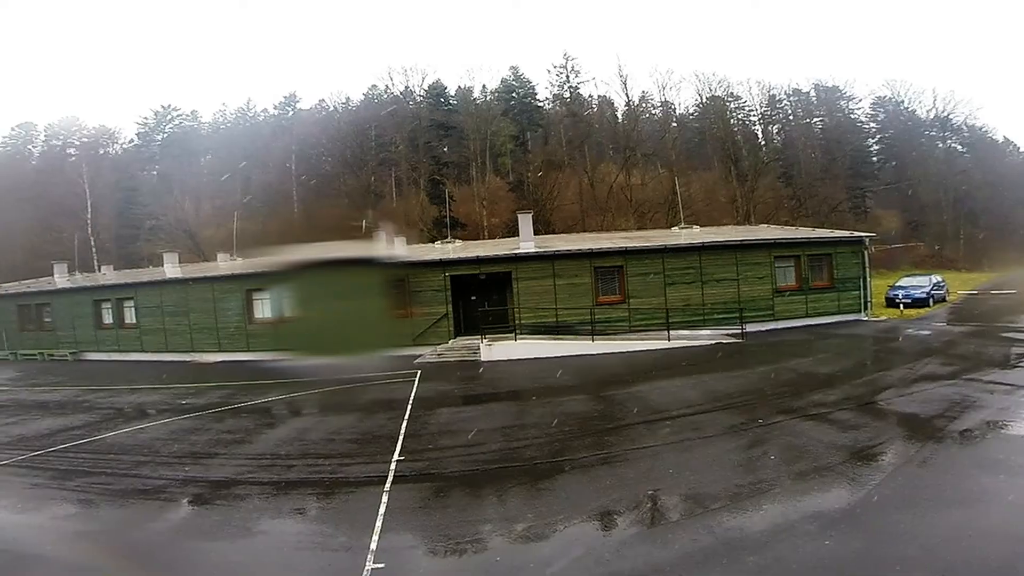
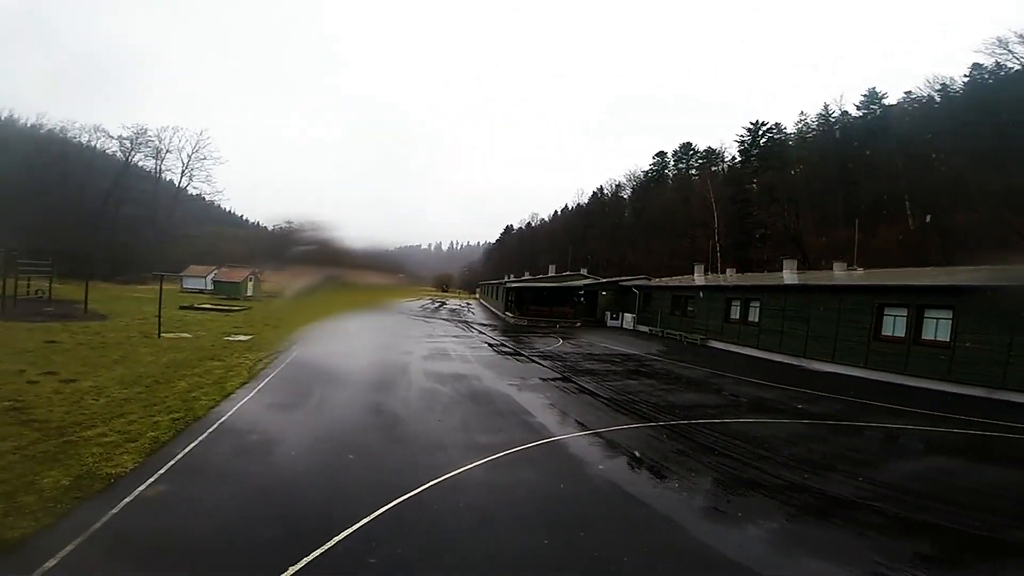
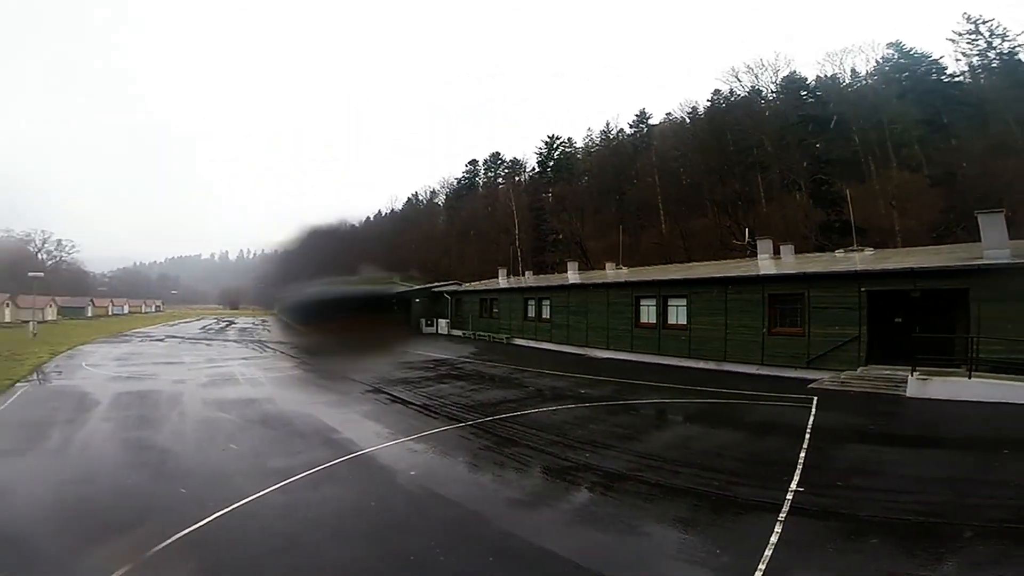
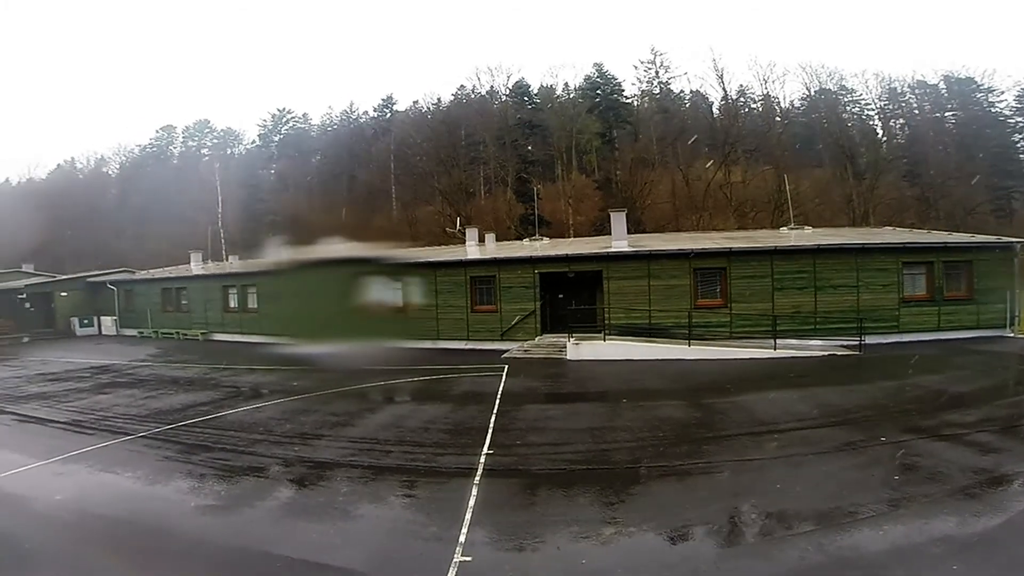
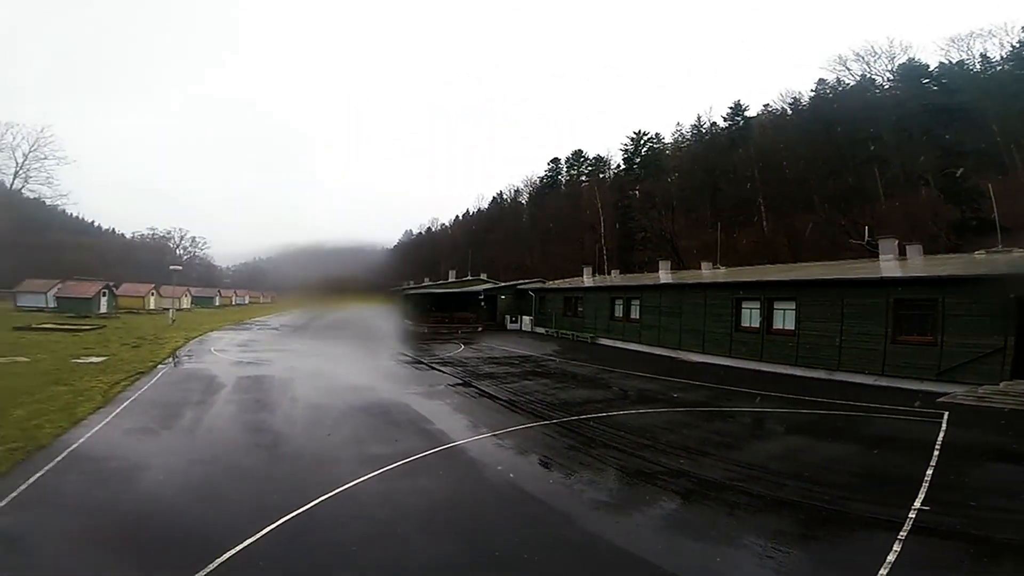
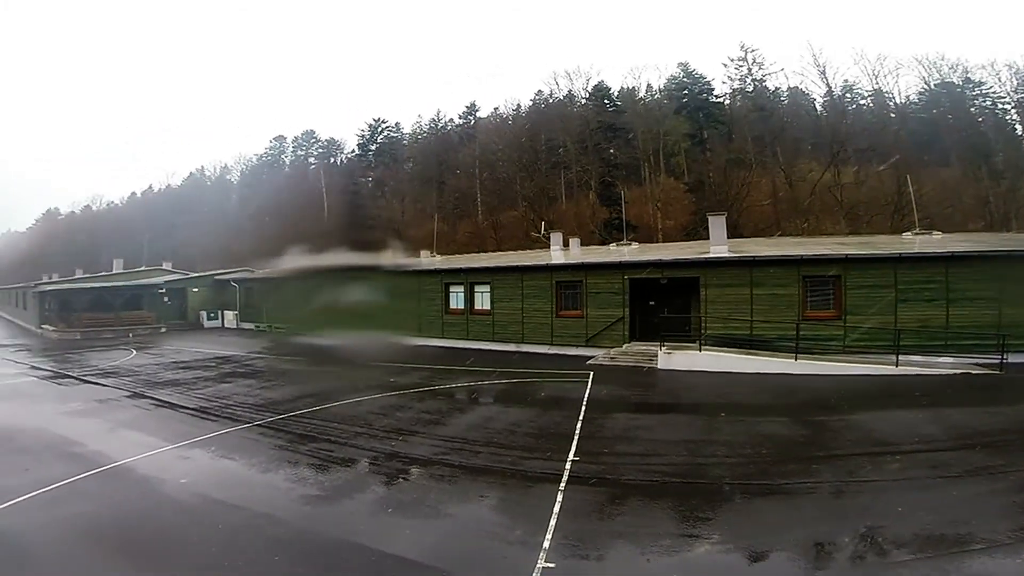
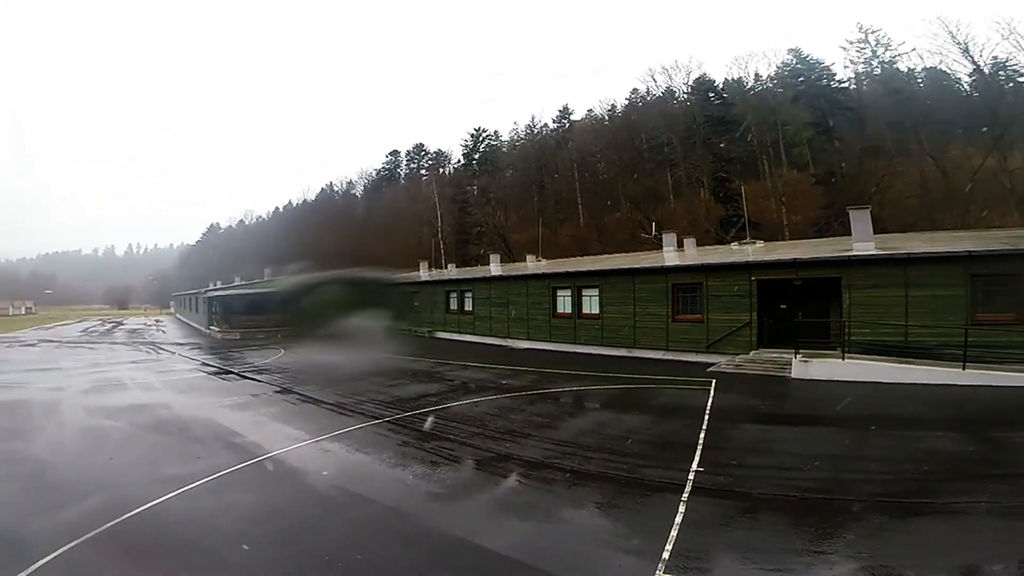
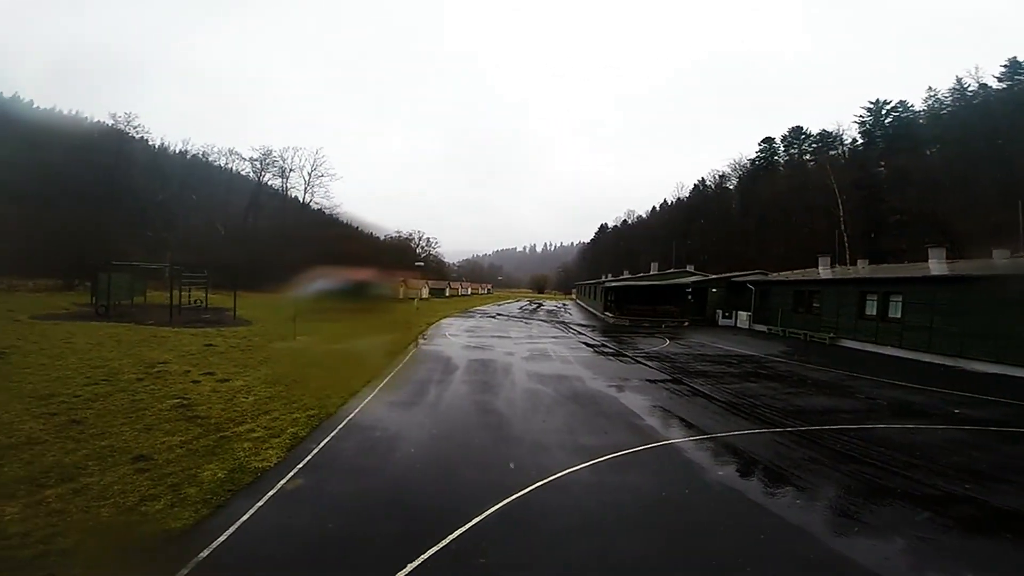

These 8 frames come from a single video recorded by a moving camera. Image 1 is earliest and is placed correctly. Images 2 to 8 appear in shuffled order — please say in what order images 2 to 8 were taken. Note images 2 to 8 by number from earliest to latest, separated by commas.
4, 6, 7, 3, 5, 2, 8
